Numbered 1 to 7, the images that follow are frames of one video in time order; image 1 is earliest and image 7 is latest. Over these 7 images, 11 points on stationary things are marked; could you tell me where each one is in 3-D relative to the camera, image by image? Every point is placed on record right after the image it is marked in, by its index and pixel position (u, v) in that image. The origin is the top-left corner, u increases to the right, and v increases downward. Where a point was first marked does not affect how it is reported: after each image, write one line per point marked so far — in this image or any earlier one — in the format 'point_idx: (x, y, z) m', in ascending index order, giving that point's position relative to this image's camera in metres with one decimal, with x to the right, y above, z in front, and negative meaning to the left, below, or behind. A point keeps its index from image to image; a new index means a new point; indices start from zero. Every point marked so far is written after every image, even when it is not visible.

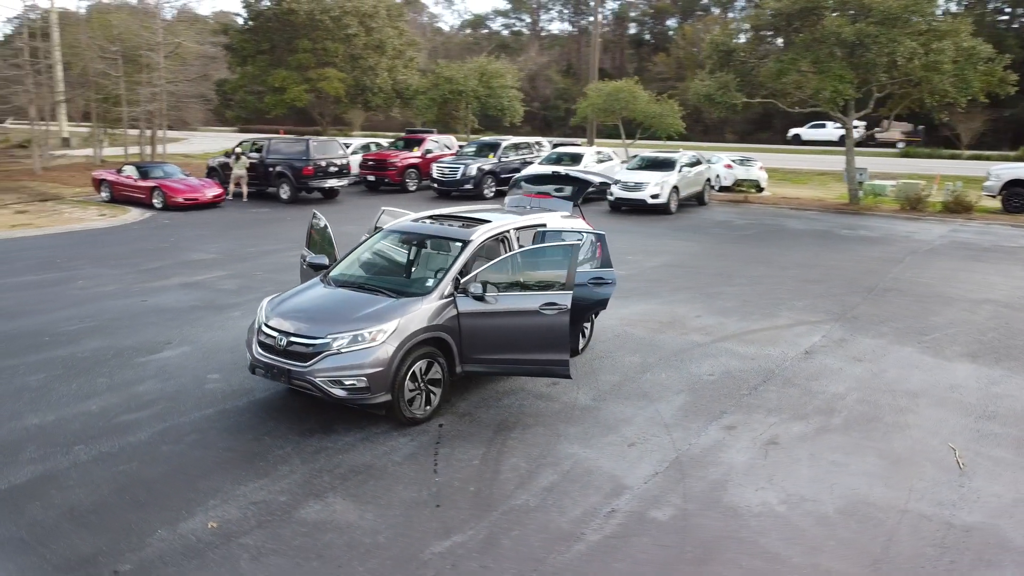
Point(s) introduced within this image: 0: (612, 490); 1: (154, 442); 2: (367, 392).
0: (+0.7, -1.4, +5.6) m
1: (-2.8, -1.2, +6.3) m
2: (-1.1, -0.8, +6.3) m
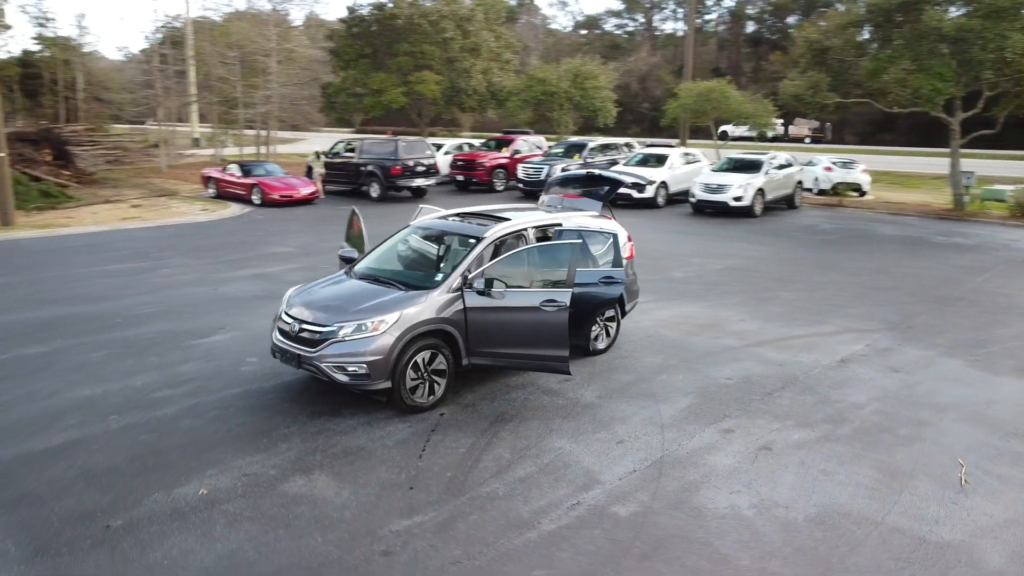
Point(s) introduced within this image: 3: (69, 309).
0: (+0.5, -1.4, +5.7) m
1: (-2.9, -1.1, +6.9) m
2: (-1.2, -0.7, +6.6) m
3: (-5.8, -0.3, +10.5) m
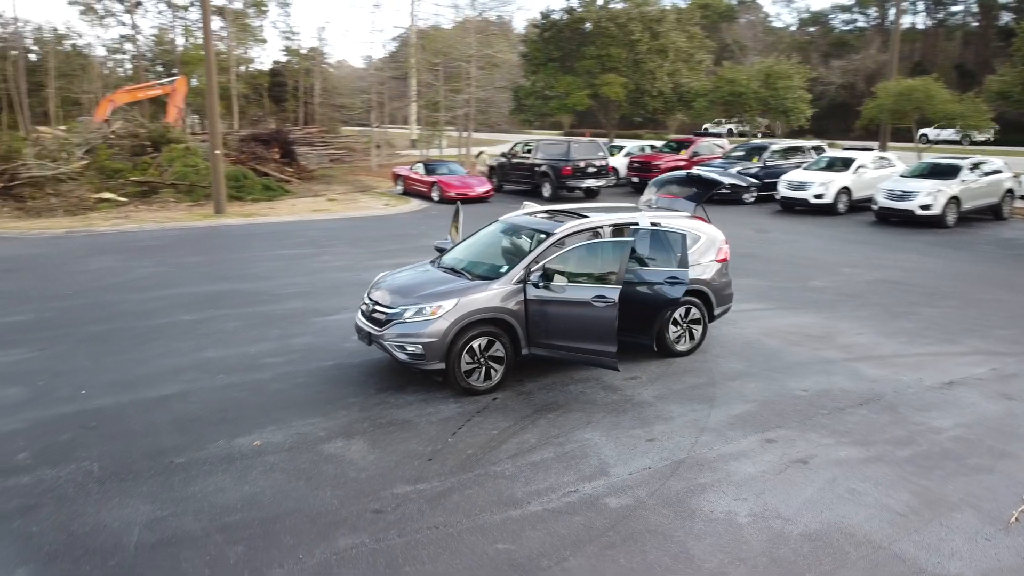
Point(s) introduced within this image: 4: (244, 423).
0: (+0.6, -1.3, +5.9) m
1: (-2.4, -0.9, +7.9) m
2: (-0.8, -0.6, +7.2) m
3: (-4.2, 0.0, +12.1) m
4: (-2.3, -1.1, +6.8) m
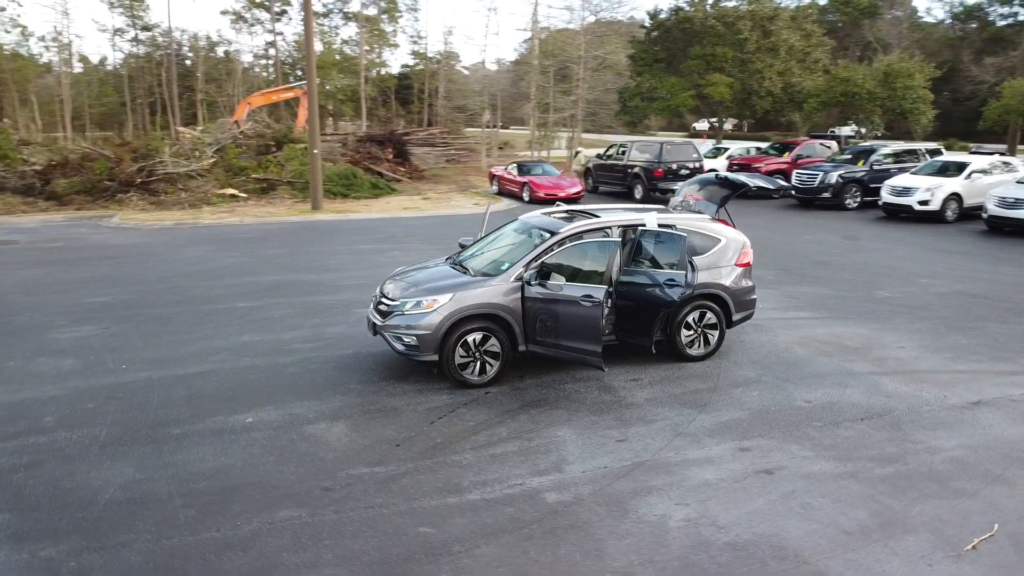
0: (+0.2, -1.3, +5.9) m
1: (-2.3, -0.8, +8.4) m
2: (-0.9, -0.6, +7.4) m
3: (-3.4, +0.2, +12.9) m
4: (-2.4, -1.0, +7.3) m
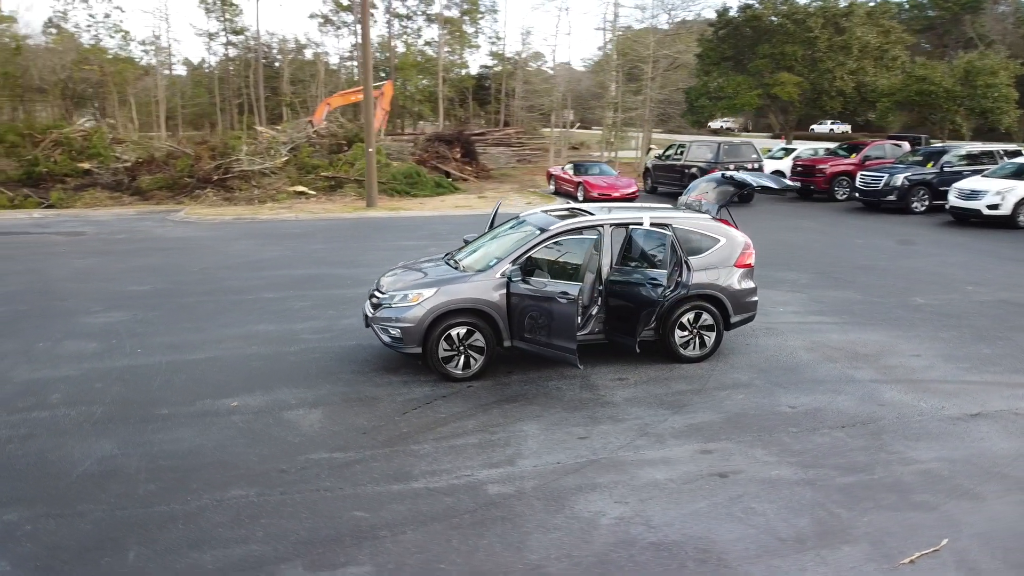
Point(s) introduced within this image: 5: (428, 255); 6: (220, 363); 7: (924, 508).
0: (-0.1, -1.3, +6.0) m
1: (-2.4, -0.7, +8.7) m
2: (-1.0, -0.5, +7.6) m
3: (-3.0, +0.3, +13.3) m
4: (-2.6, -0.9, +7.6) m
5: (-1.6, +0.6, +14.8) m
6: (-3.0, -0.8, +8.4) m
7: (+2.7, -1.5, +5.3) m
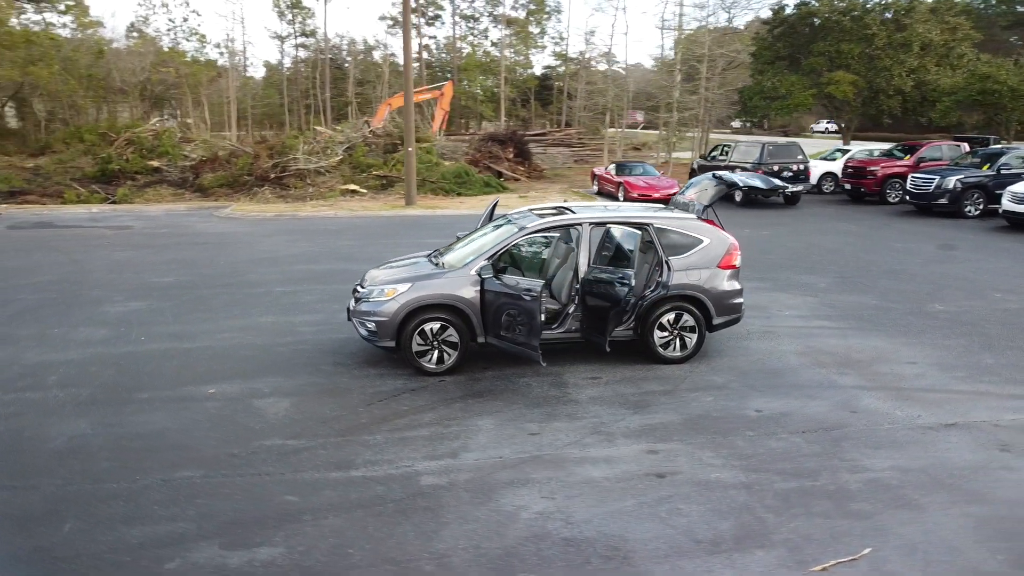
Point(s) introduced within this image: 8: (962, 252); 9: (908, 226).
0: (-0.5, -1.3, +6.1) m
1: (-2.5, -0.6, +9.0) m
2: (-1.3, -0.5, +7.8) m
3: (-2.7, +0.4, +13.6) m
4: (-2.8, -0.9, +7.9) m
5: (-1.2, +0.6, +15.0) m
6: (-3.2, -0.7, +8.8) m
7: (+2.2, -1.5, +5.2) m
8: (+8.5, +0.7, +15.3) m
9: (+9.3, +1.4, +18.9) m
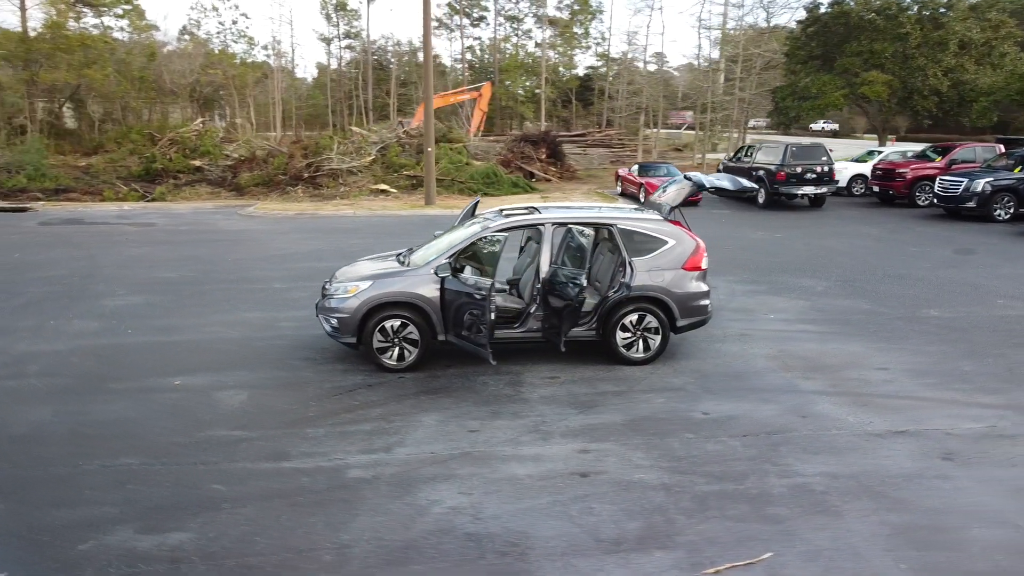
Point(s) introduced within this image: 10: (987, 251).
0: (-1.0, -1.2, +6.2) m
1: (-2.9, -0.6, +9.2) m
2: (-1.7, -0.4, +8.0) m
3: (-2.7, +0.4, +13.9) m
4: (-3.2, -0.8, +8.2) m
5: (-1.1, +0.7, +15.1) m
6: (-3.6, -0.6, +9.1) m
7: (+1.6, -1.5, +5.1) m
8: (+8.6, +0.6, +14.9) m
9: (+9.5, +1.3, +18.4) m
10: (+9.1, +0.7, +15.5) m
